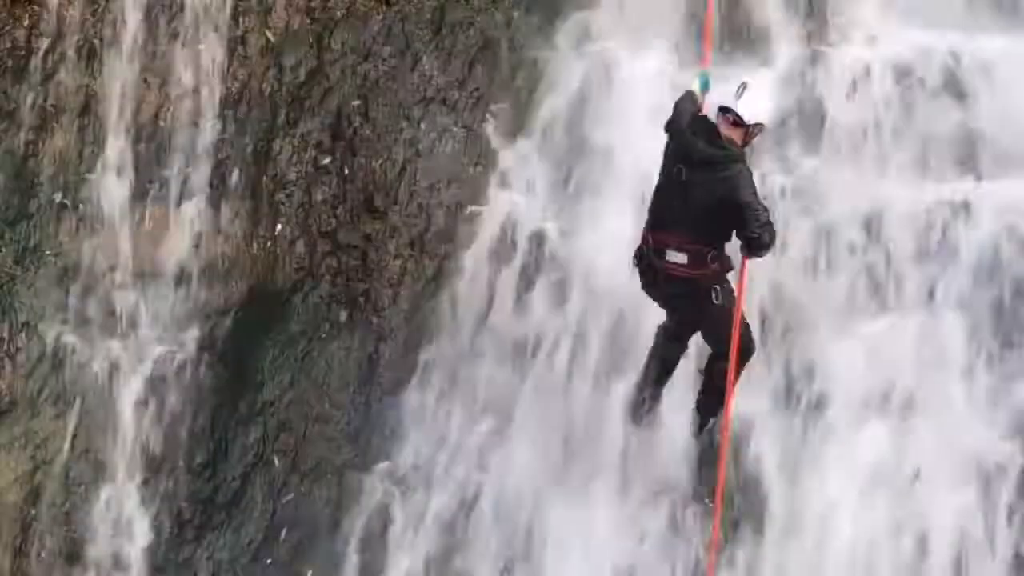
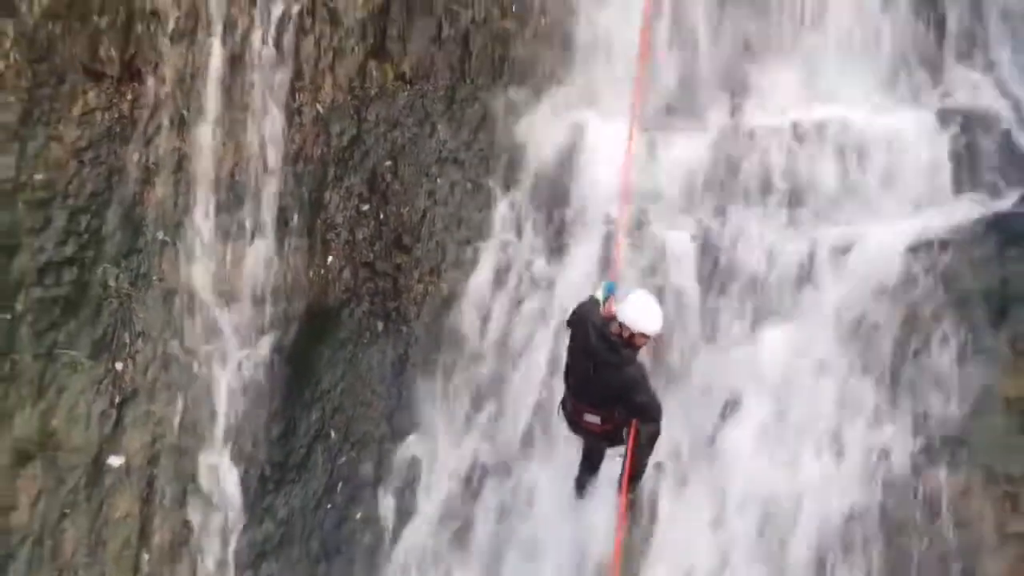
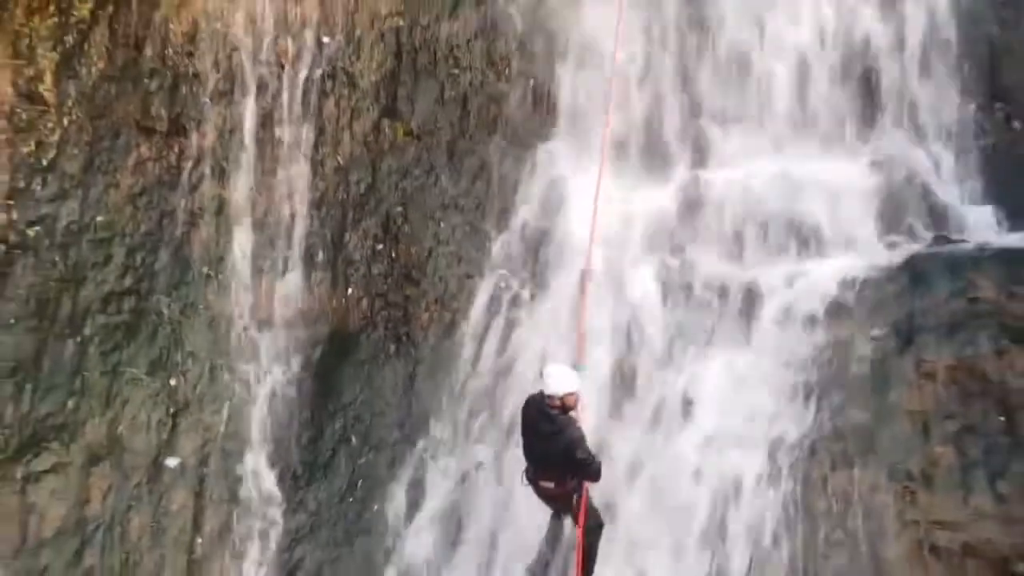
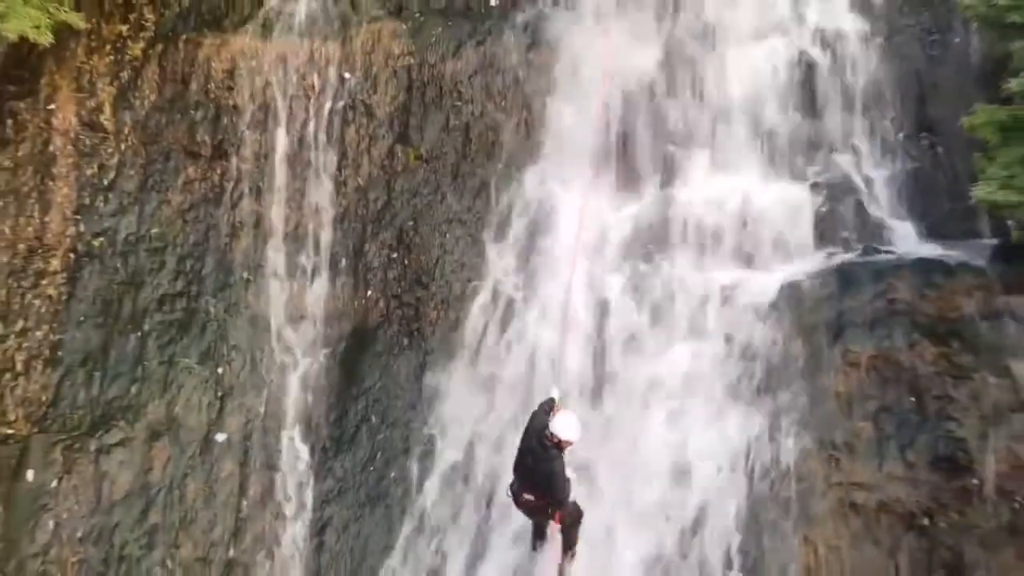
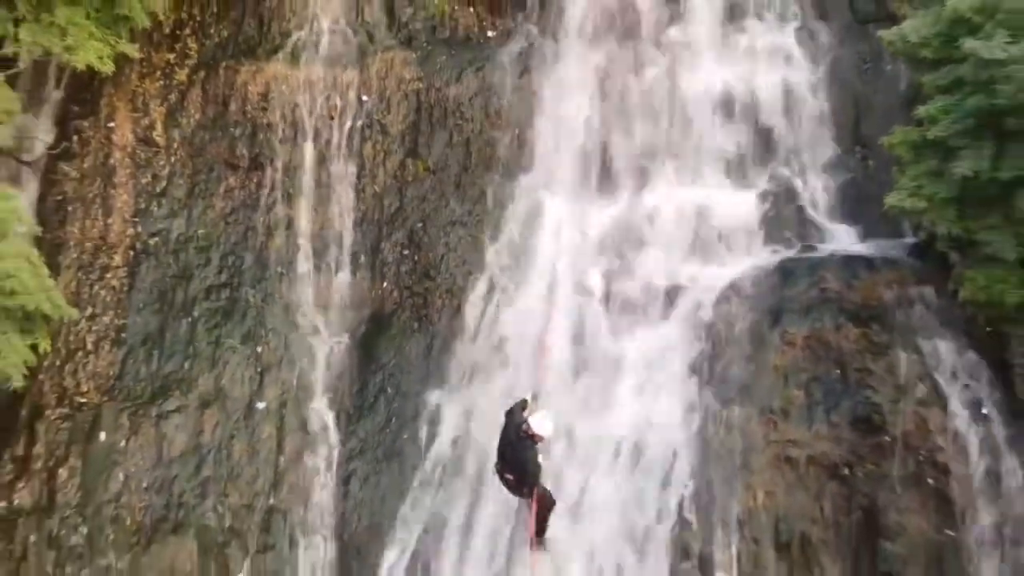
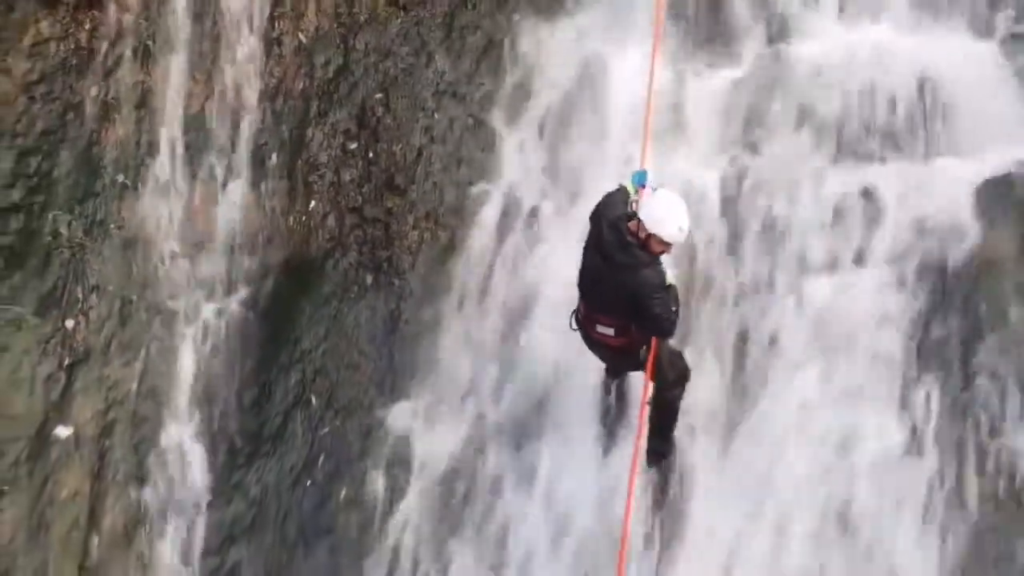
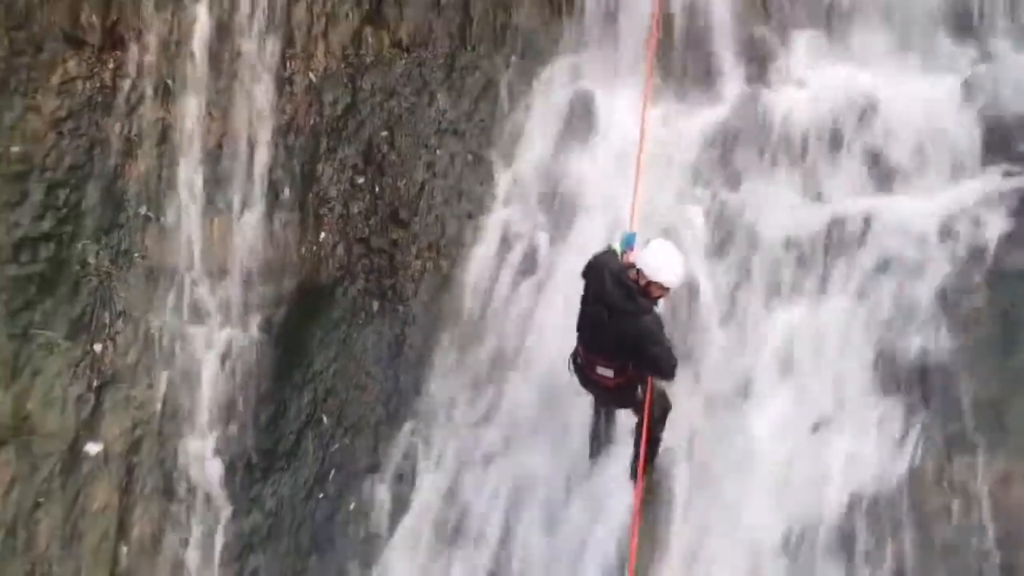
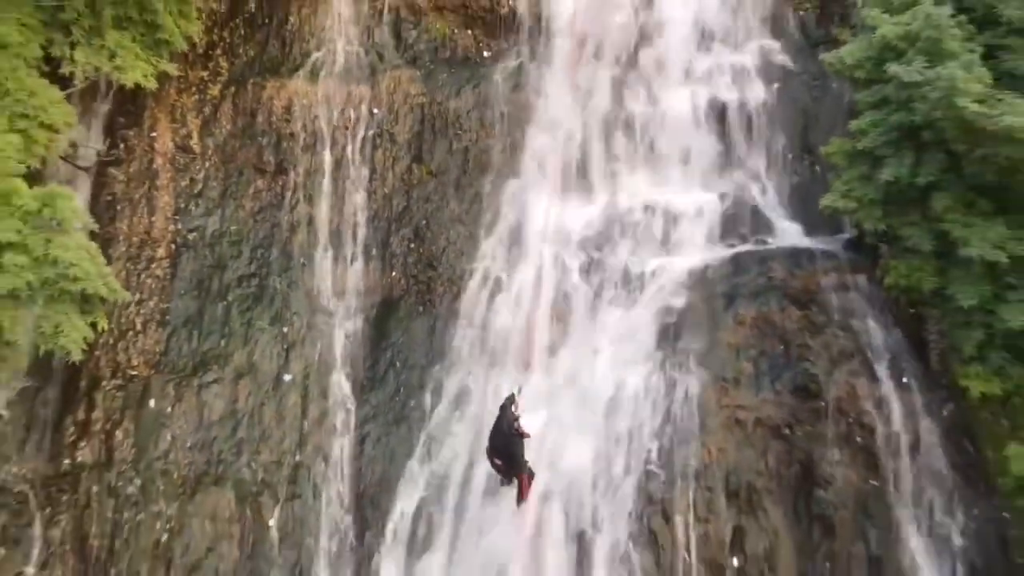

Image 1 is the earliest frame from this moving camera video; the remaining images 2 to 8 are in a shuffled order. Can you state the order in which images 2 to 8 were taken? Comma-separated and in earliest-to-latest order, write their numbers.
6, 7, 2, 3, 4, 5, 8
